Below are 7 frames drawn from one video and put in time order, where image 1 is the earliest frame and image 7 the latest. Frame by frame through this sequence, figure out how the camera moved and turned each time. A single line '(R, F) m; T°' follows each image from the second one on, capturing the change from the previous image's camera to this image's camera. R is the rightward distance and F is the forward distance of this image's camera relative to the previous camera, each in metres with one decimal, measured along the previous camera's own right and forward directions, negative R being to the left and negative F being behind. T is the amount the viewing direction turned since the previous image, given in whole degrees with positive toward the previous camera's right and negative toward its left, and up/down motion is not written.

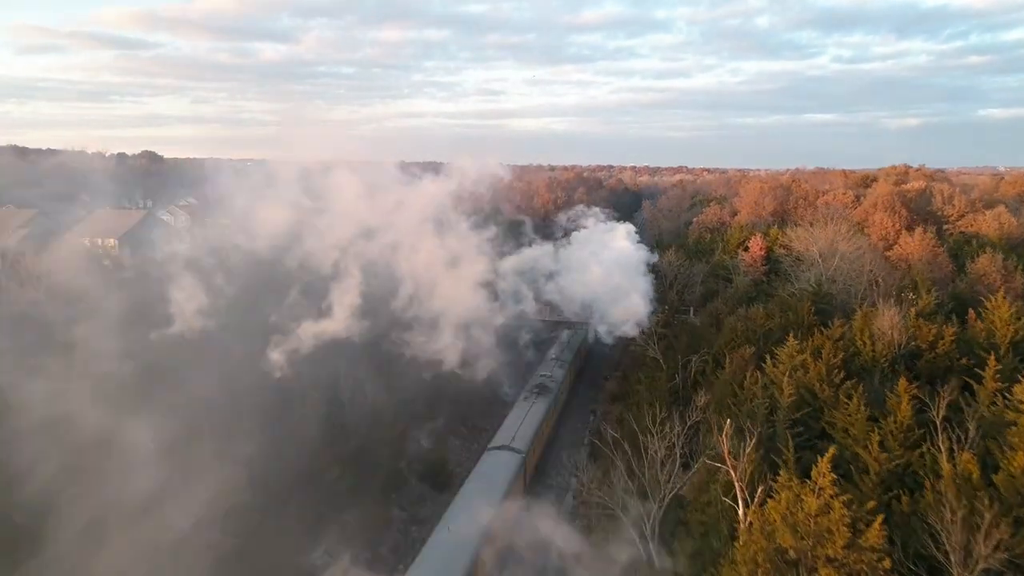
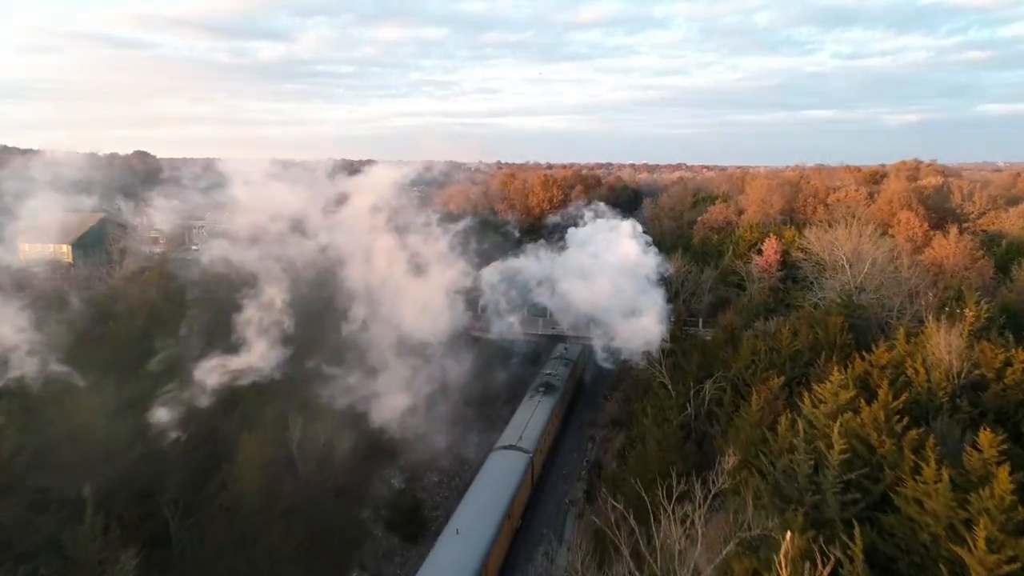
(+0.5, +3.7) m; 0°
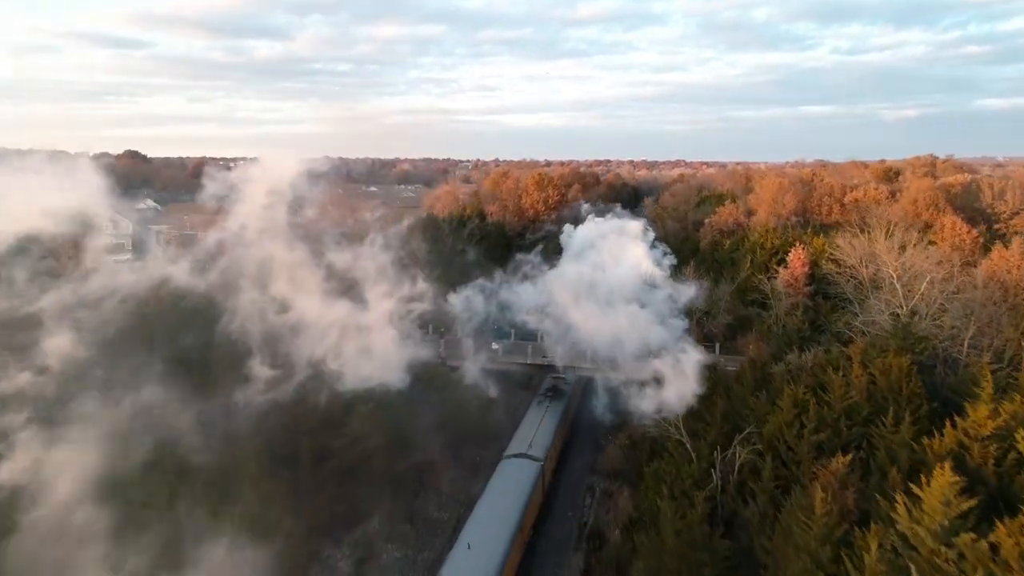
(+0.6, +4.8) m; 0°
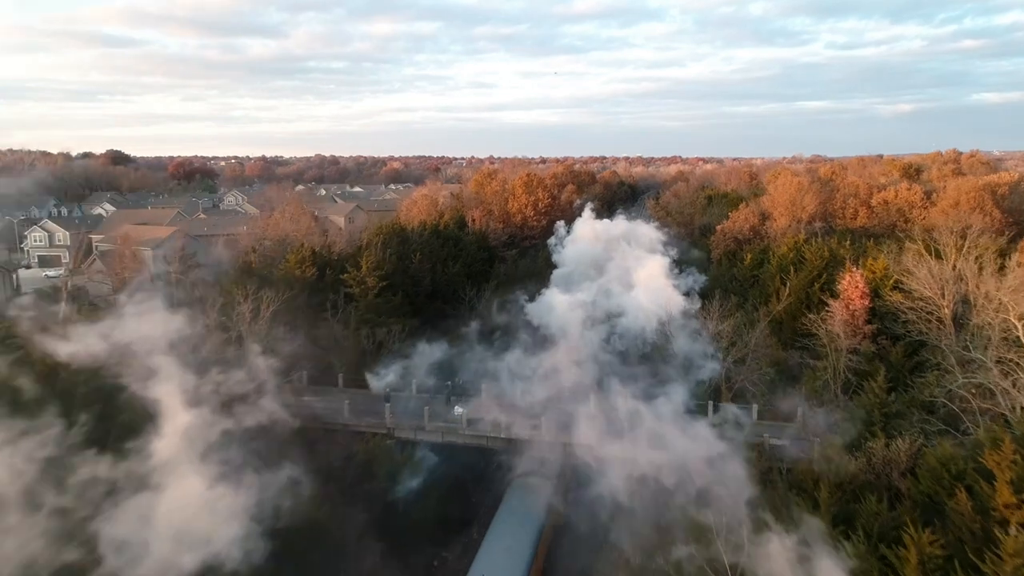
(+0.9, +7.0) m; 0°
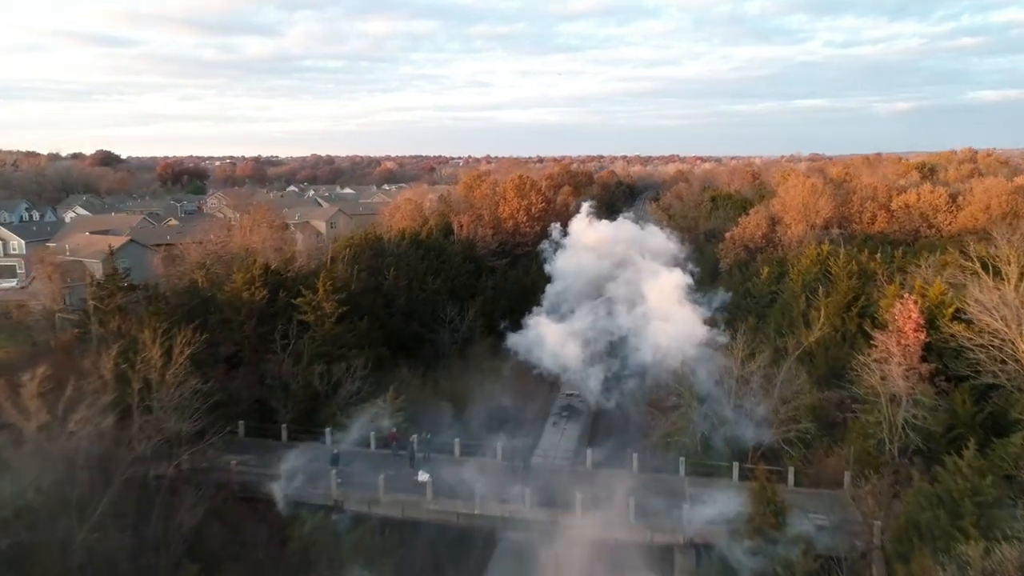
(+0.5, +4.1) m; 0°
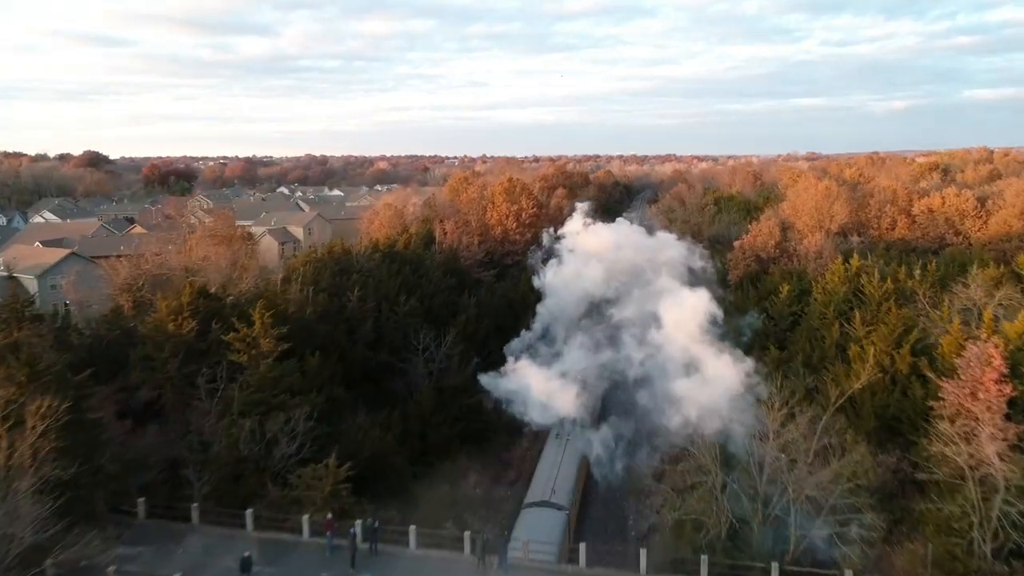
(+0.5, +4.1) m; 0°
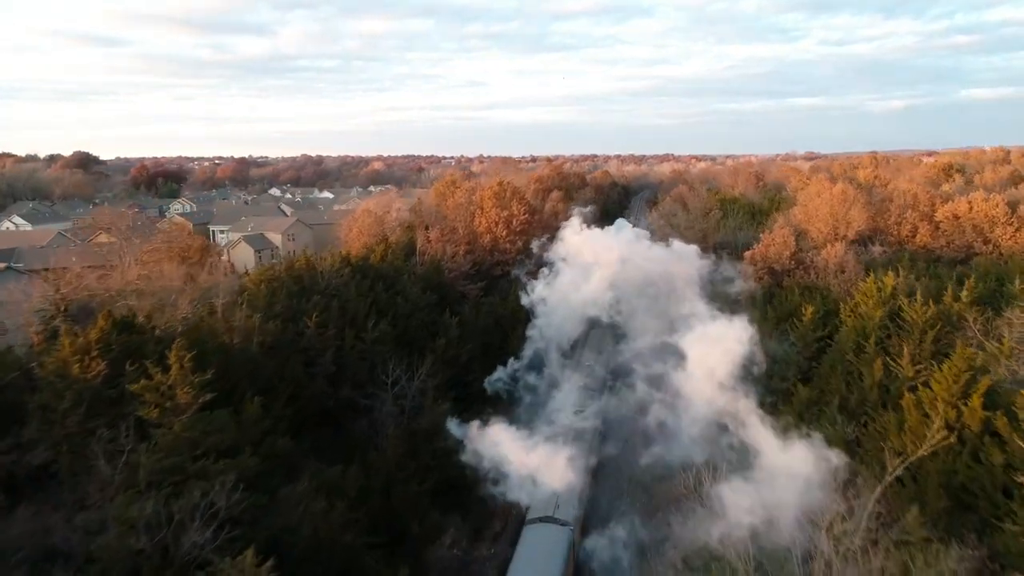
(+0.5, +3.6) m; 0°
